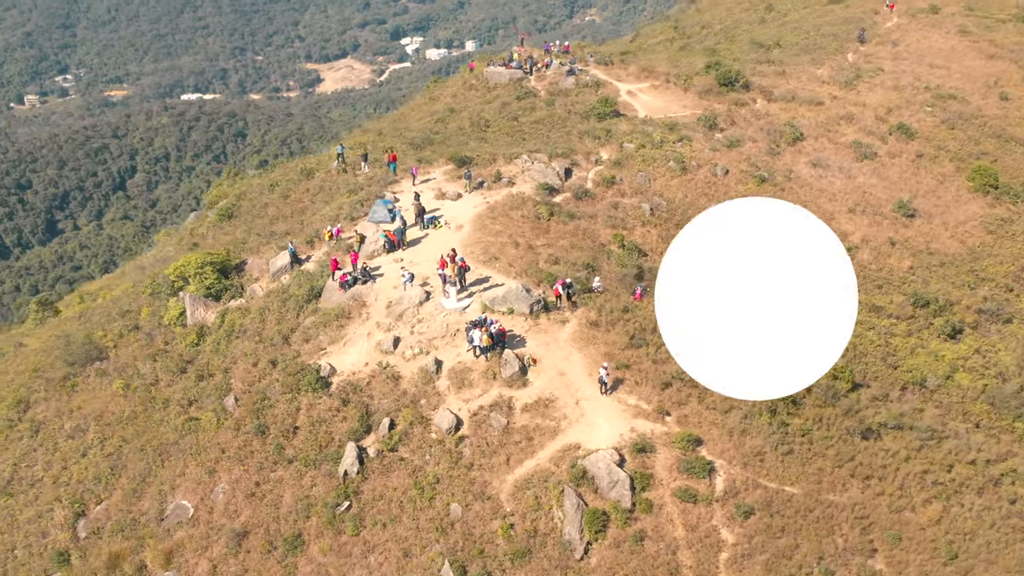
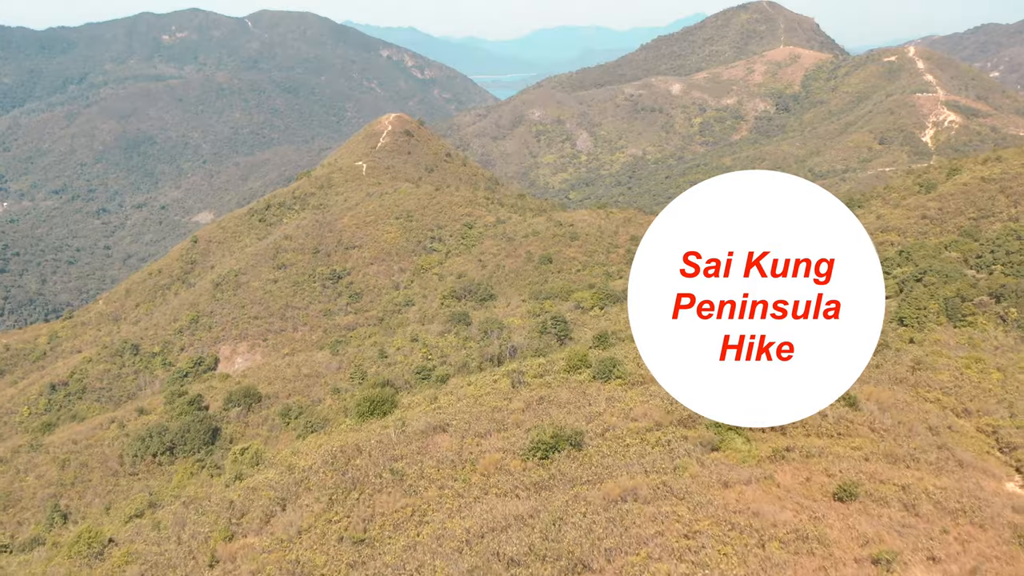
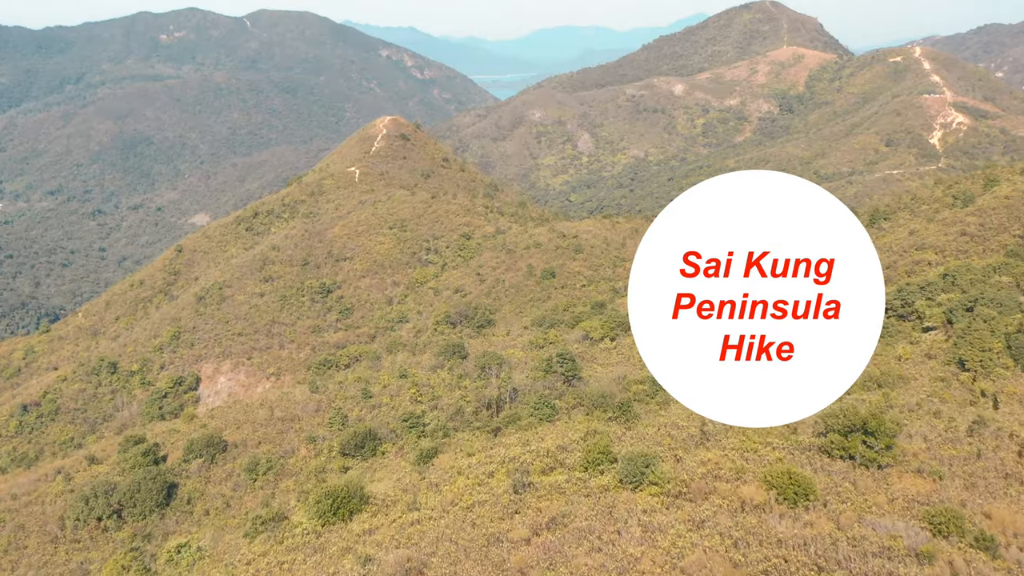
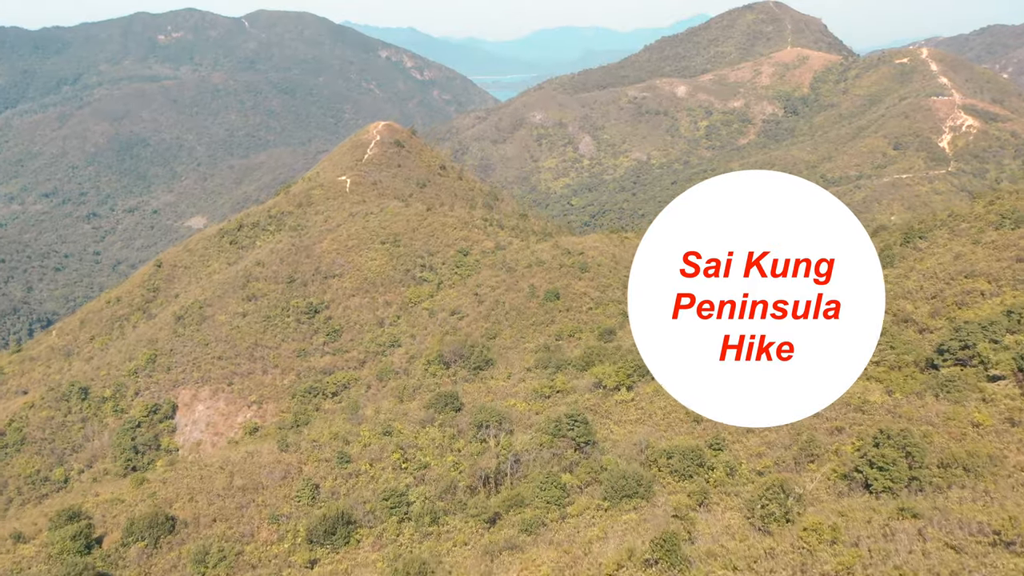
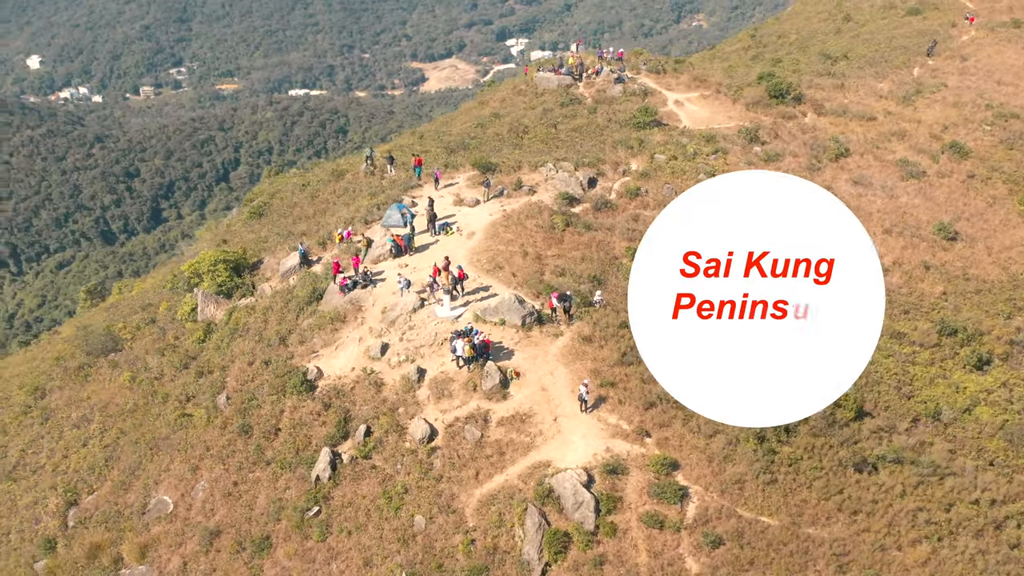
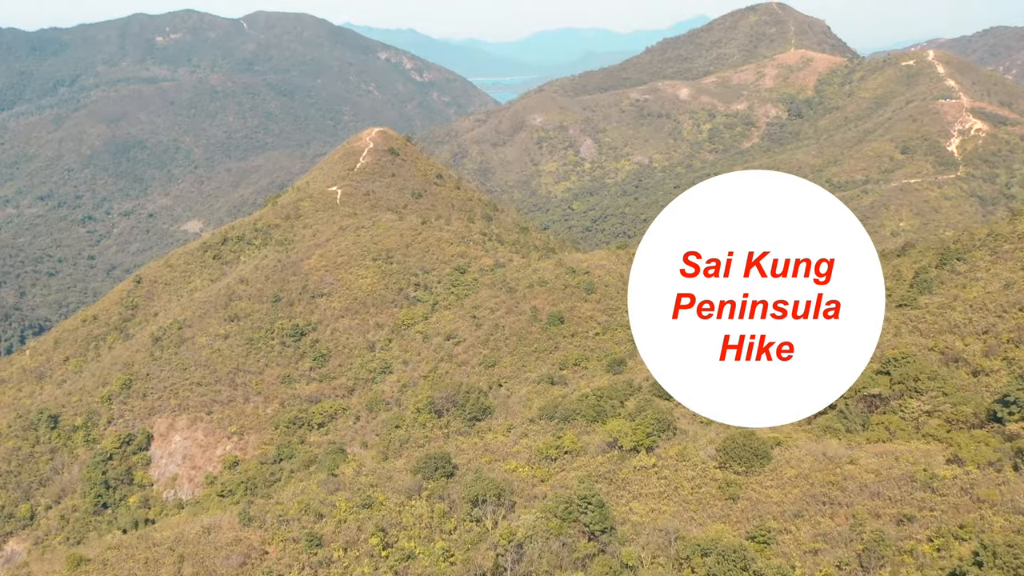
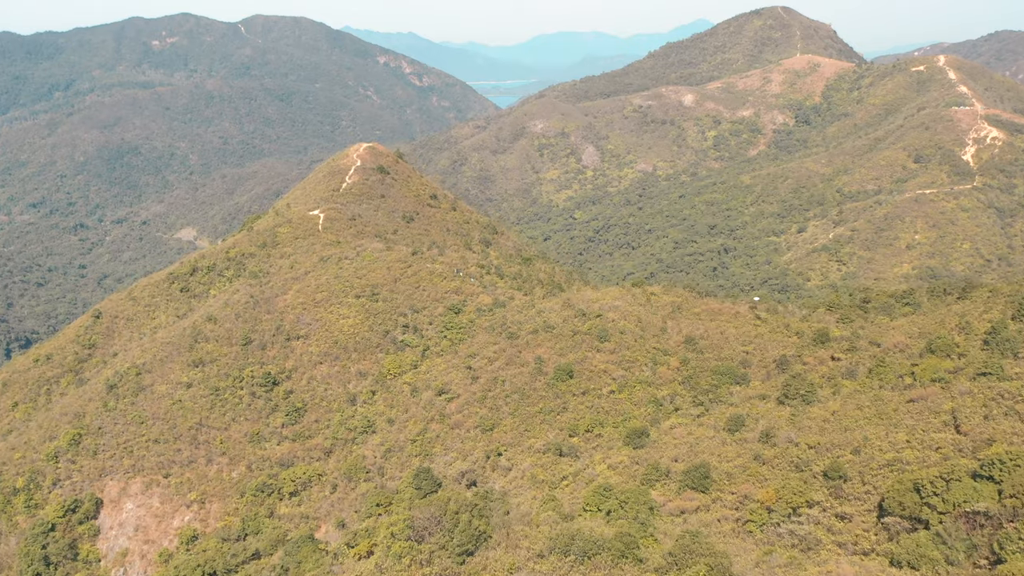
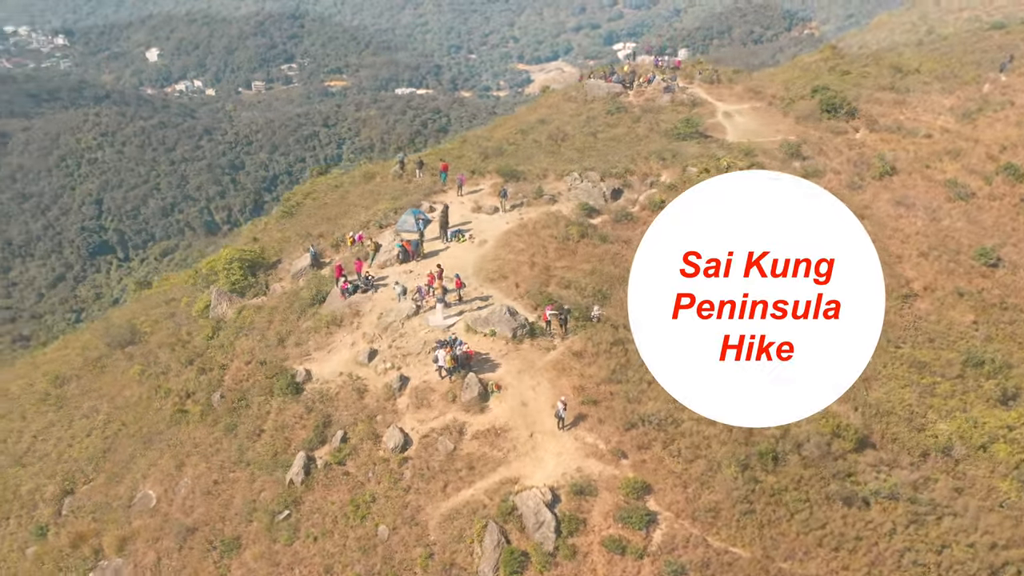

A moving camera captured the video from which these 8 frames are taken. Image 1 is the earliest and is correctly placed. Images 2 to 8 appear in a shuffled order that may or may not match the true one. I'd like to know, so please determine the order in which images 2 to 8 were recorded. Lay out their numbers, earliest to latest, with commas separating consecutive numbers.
5, 8, 2, 3, 4, 6, 7
